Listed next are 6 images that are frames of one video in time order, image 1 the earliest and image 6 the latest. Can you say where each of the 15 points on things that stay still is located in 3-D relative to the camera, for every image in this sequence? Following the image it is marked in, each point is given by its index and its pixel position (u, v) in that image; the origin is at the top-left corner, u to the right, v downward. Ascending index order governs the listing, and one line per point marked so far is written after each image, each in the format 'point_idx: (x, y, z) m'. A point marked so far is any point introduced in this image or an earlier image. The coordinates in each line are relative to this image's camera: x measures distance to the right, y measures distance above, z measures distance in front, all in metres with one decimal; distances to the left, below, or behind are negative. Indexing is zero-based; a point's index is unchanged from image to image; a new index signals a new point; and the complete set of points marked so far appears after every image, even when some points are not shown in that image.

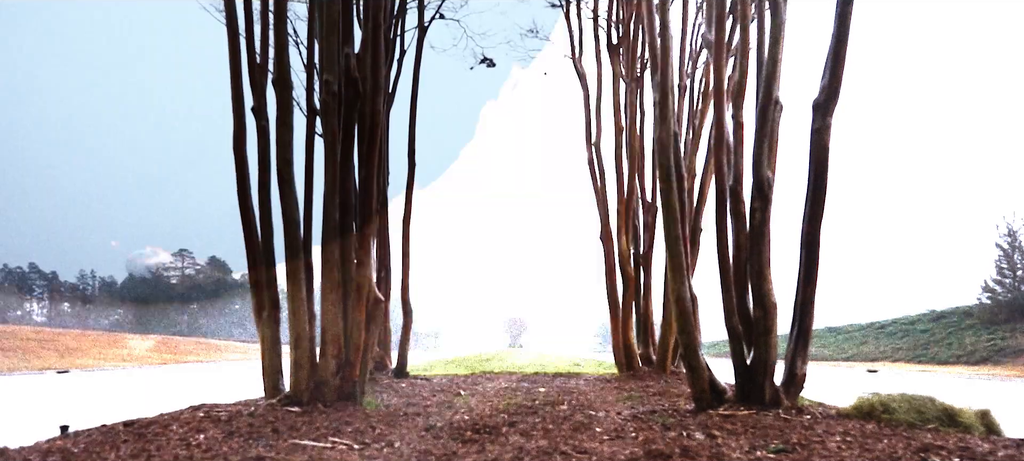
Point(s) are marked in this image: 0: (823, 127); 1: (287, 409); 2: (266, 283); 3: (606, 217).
0: (+2.0, +0.7, +6.4) m
1: (-1.4, -1.1, +6.0) m
2: (-1.6, -0.3, +6.6) m
3: (+1.2, +0.2, +12.6) m
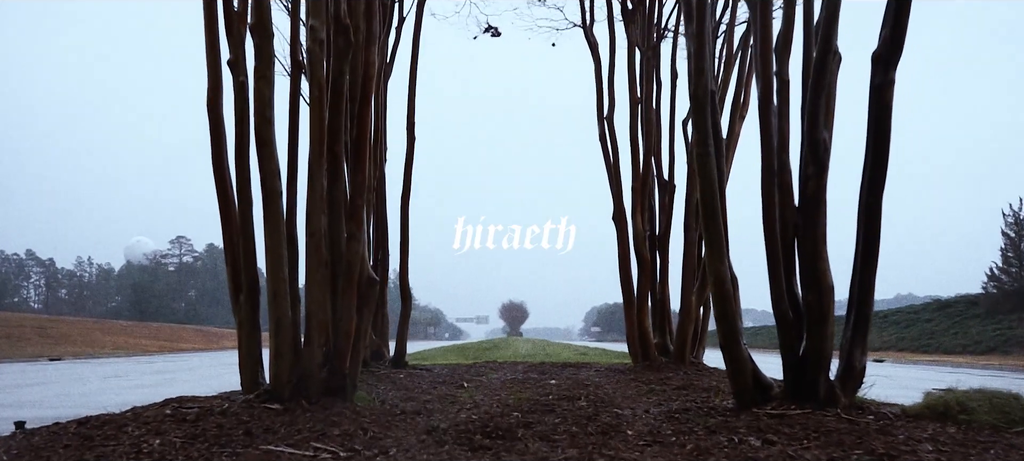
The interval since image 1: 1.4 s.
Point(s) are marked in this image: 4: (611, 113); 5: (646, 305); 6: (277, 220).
0: (+2.1, +0.8, +5.5) m
1: (-1.3, -0.9, +5.2) m
2: (-1.5, -0.2, +5.7) m
3: (+1.3, +0.4, +11.7) m
4: (+1.2, +1.4, +12.0) m
5: (+1.5, -0.8, +11.2) m
6: (-1.3, +0.1, +5.4) m
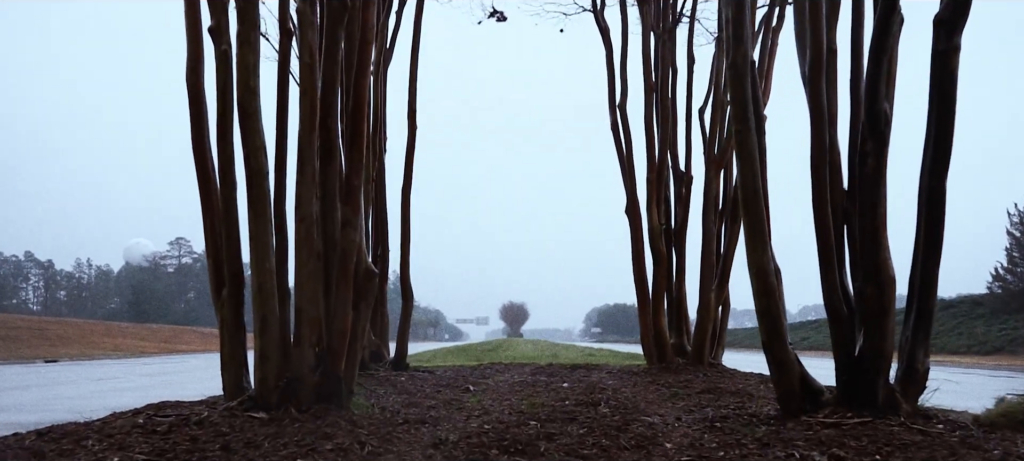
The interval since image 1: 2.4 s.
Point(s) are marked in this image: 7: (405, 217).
0: (+2.1, +0.9, +4.9) m
1: (-1.2, -0.8, +4.6) m
2: (-1.5, -0.1, +5.1) m
3: (+1.3, +0.5, +11.1) m
4: (+1.3, +1.5, +11.4) m
5: (+1.6, -0.8, +10.6) m
6: (-1.2, +0.1, +4.8) m
7: (-1.2, +0.1, +10.9) m
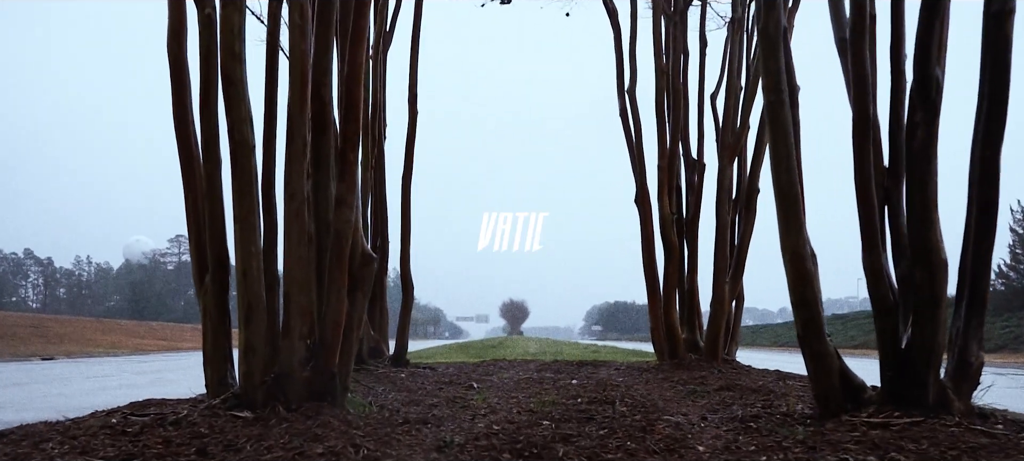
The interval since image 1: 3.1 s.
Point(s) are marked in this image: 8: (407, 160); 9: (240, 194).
0: (+2.2, +1.0, +4.4) m
1: (-1.1, -0.8, +4.1) m
2: (-1.4, 0.0, +4.6) m
3: (+1.4, +0.6, +10.6) m
4: (+1.3, +1.6, +11.0) m
5: (+1.6, -0.7, +10.1) m
6: (-1.1, +0.2, +4.3) m
7: (-1.1, +0.2, +10.4) m
8: (-1.1, +0.7, +10.5) m
9: (-1.2, +0.2, +4.3) m
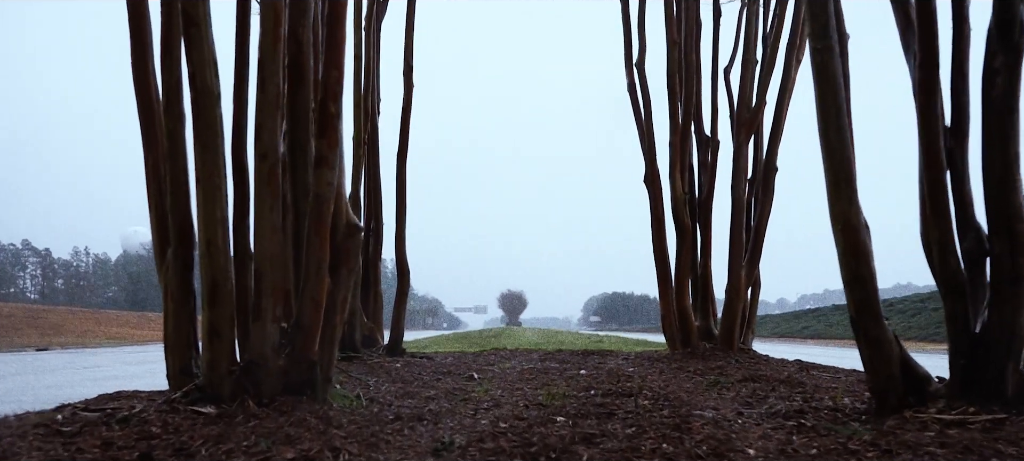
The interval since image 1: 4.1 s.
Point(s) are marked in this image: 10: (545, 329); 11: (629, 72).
0: (+2.2, +1.1, +3.8) m
1: (-1.1, -0.6, +3.5) m
2: (-1.4, +0.1, +4.0) m
3: (+1.4, +0.8, +10.0) m
4: (+1.3, +1.7, +10.3) m
5: (+1.7, -0.5, +9.5) m
6: (-1.1, +0.4, +3.7) m
7: (-1.1, +0.4, +9.8) m
8: (-1.1, +0.9, +9.9) m
9: (-1.1, +0.3, +3.7) m
10: (+0.6, -1.9, +19.5) m
11: (+1.2, +1.7, +10.5) m
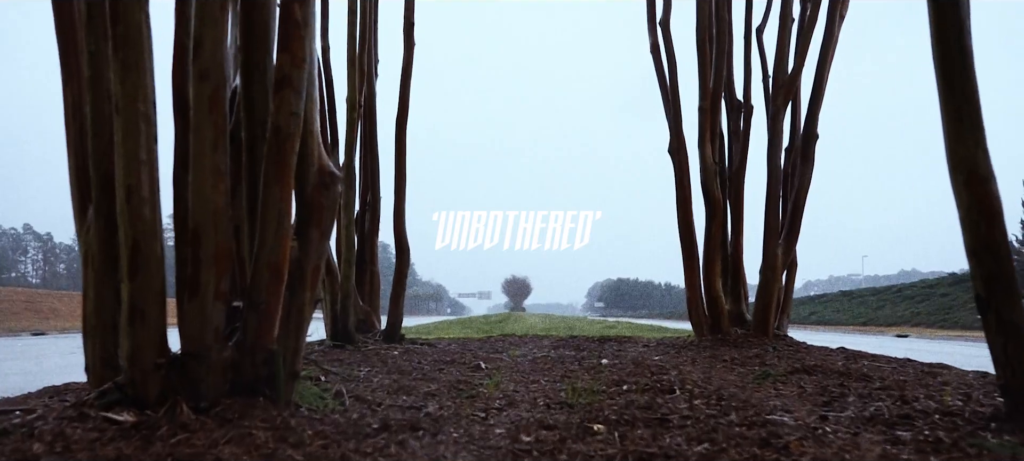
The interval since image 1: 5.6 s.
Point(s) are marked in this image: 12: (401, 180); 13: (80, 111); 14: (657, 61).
0: (+2.3, +1.3, +2.8) m
1: (-1.0, -0.5, +2.6) m
2: (-1.3, +0.3, +3.1) m
3: (+1.5, +1.0, +9.1) m
4: (+1.4, +2.0, +9.4) m
5: (+1.7, -0.3, +8.6) m
6: (-1.0, +0.5, +2.7) m
7: (-1.0, +0.7, +8.9) m
8: (-1.0, +1.2, +8.9) m
9: (-1.1, +0.4, +2.7) m
10: (+0.8, -1.6, +18.6) m
11: (+1.3, +1.9, +9.5) m
12: (-1.0, +0.5, +8.9) m
13: (-1.4, +0.4, +3.3) m
14: (+1.4, +1.6, +9.4) m
